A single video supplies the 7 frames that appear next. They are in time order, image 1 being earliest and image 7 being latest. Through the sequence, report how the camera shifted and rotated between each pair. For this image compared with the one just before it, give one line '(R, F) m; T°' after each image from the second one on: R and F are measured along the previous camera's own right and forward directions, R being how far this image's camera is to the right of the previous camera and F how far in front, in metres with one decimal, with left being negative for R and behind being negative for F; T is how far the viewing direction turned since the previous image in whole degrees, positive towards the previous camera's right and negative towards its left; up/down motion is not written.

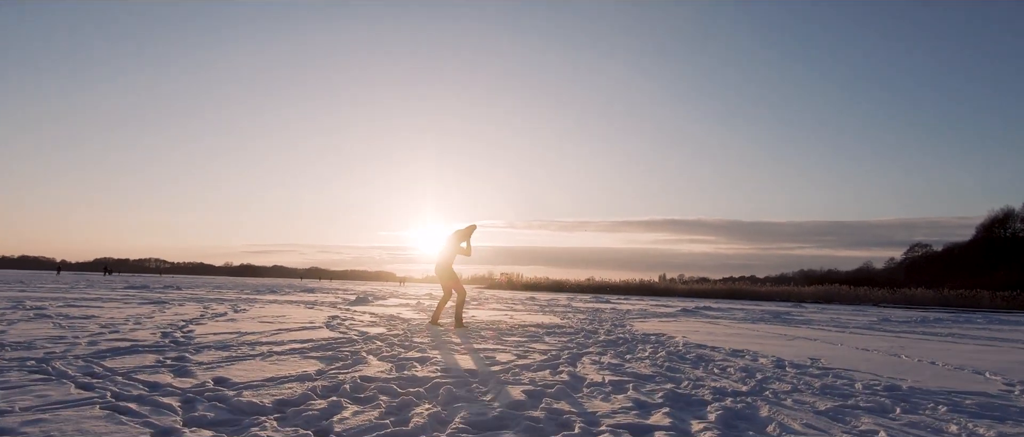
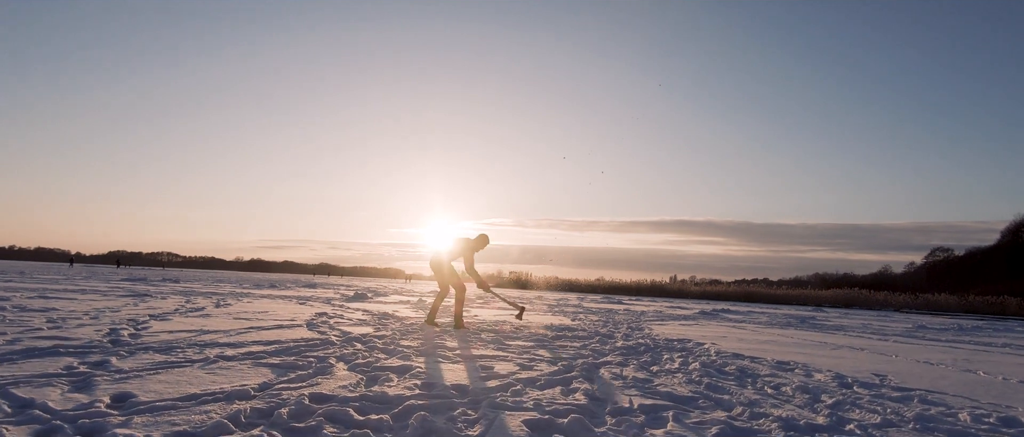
(+0.1, +1.4) m; -1°
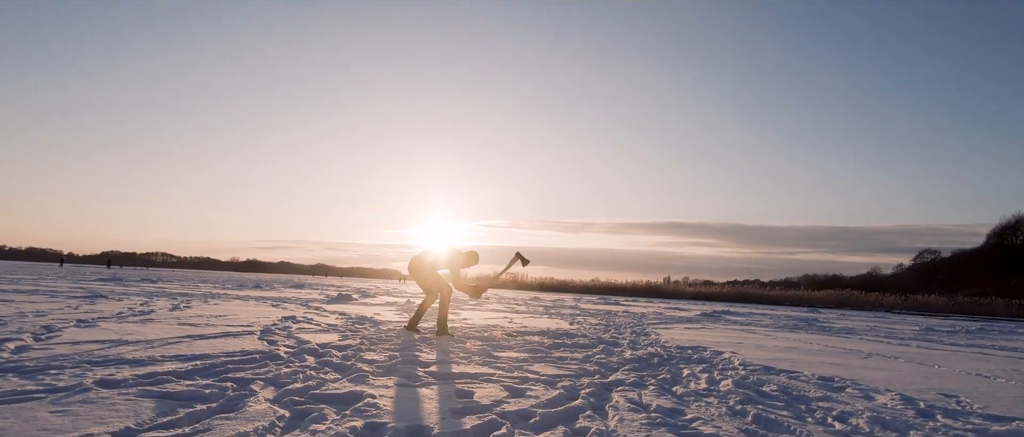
(+0.1, +1.4) m; +1°
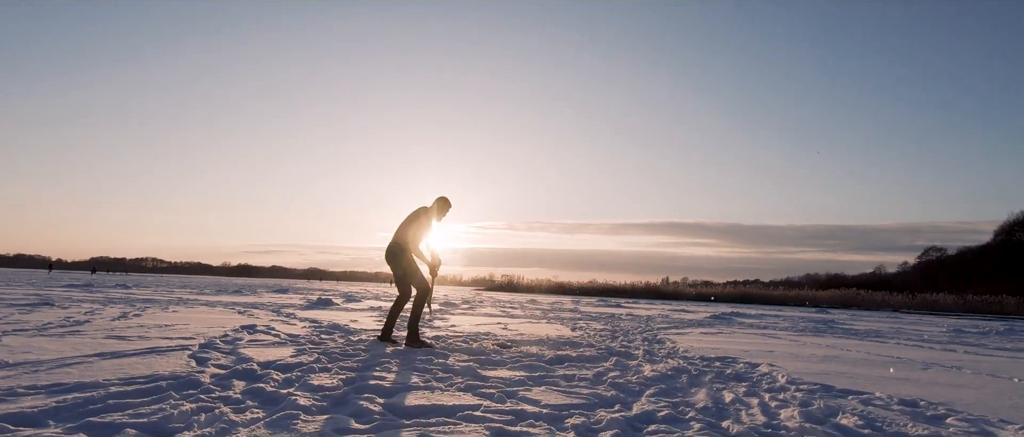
(+0.1, +1.5) m; 0°
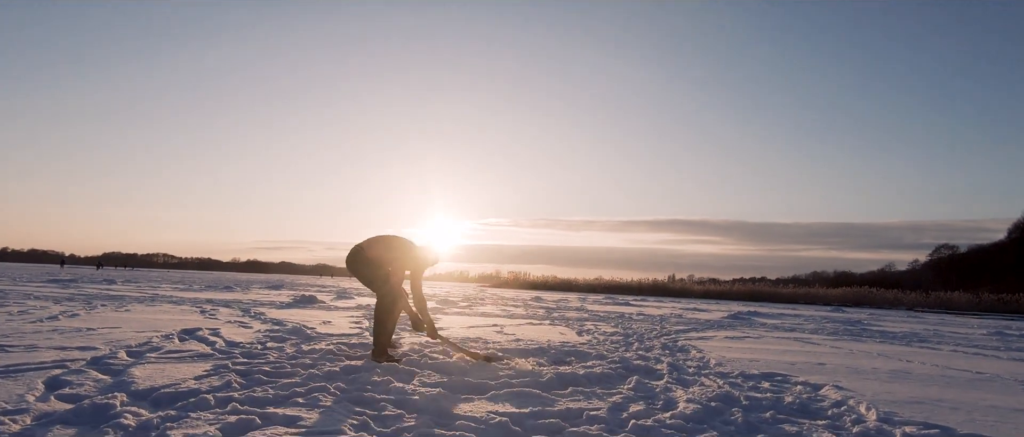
(+0.2, +1.7) m; -1°
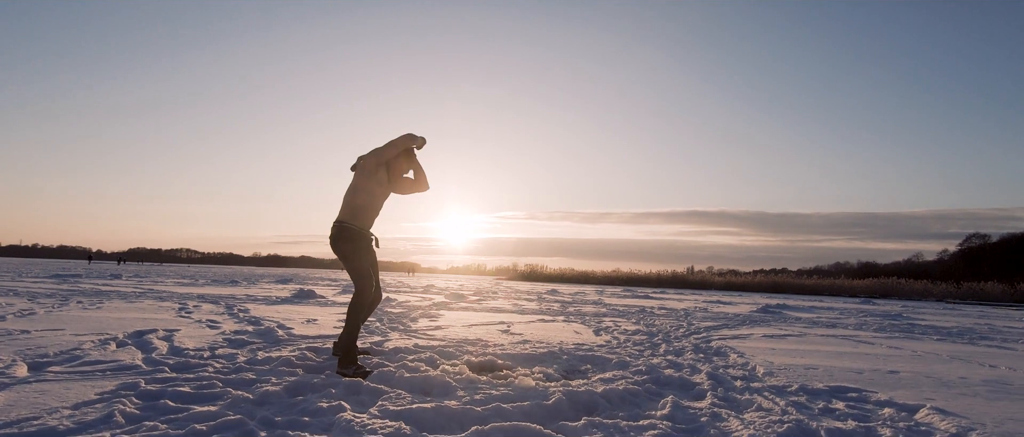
(+0.1, +1.3) m; -2°
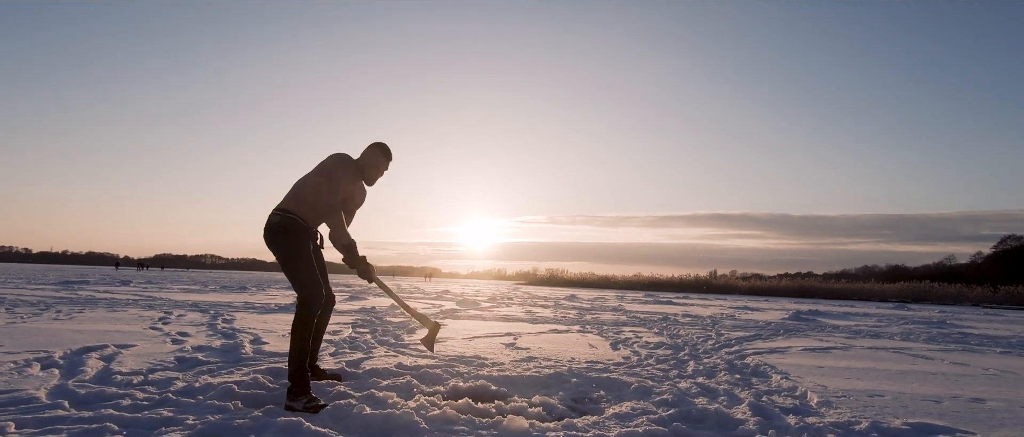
(+0.2, +1.0) m; -2°
